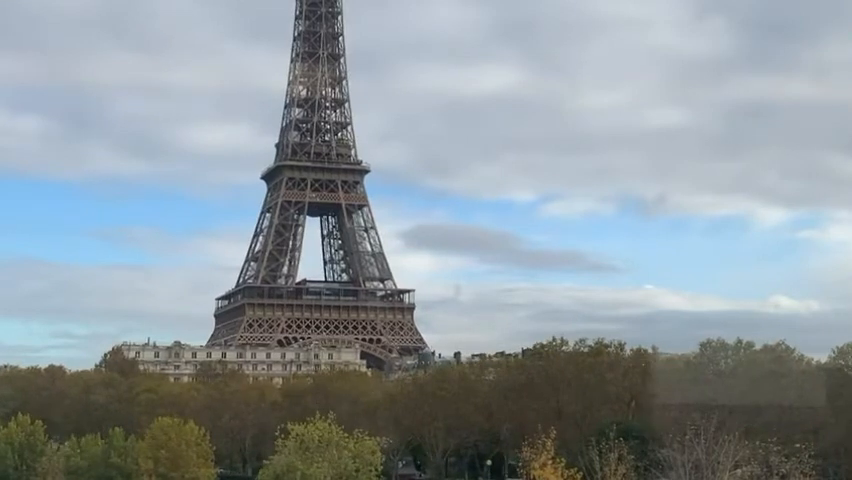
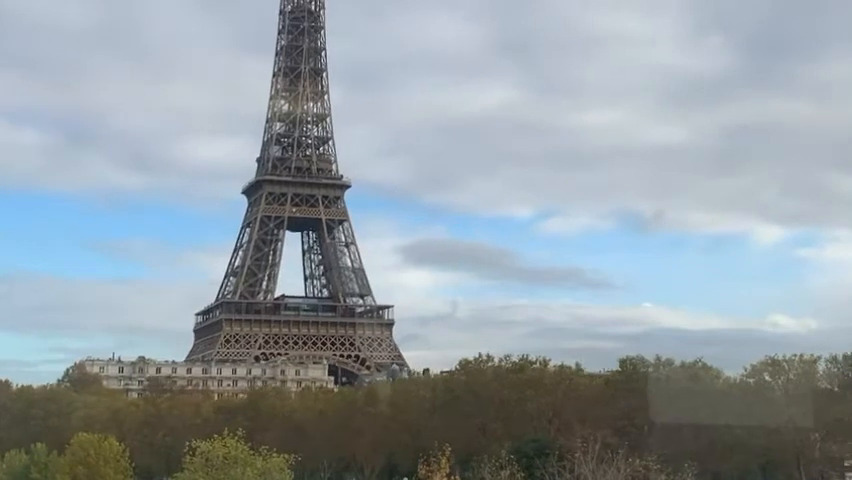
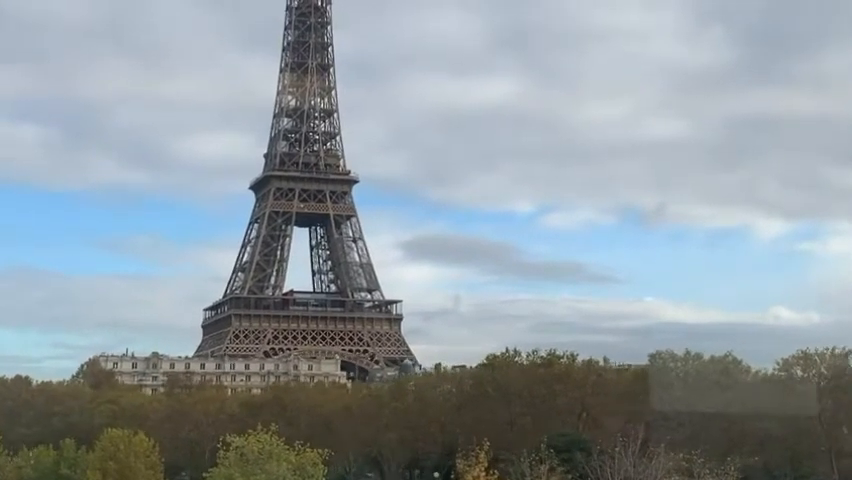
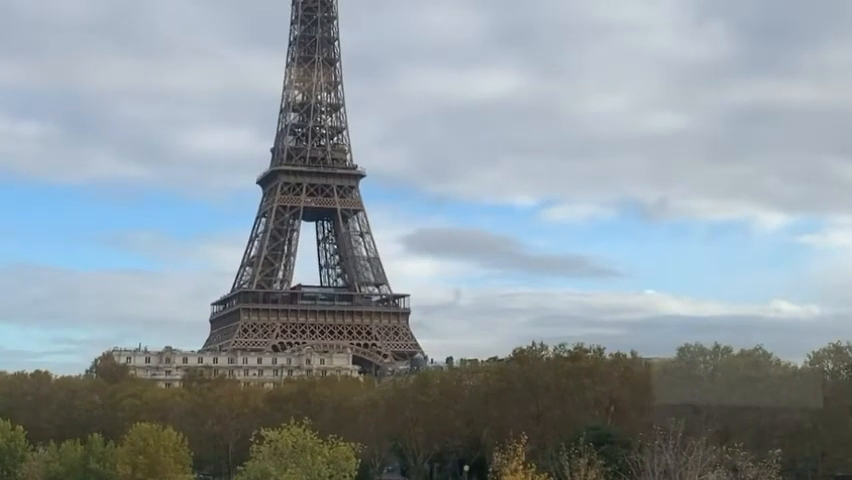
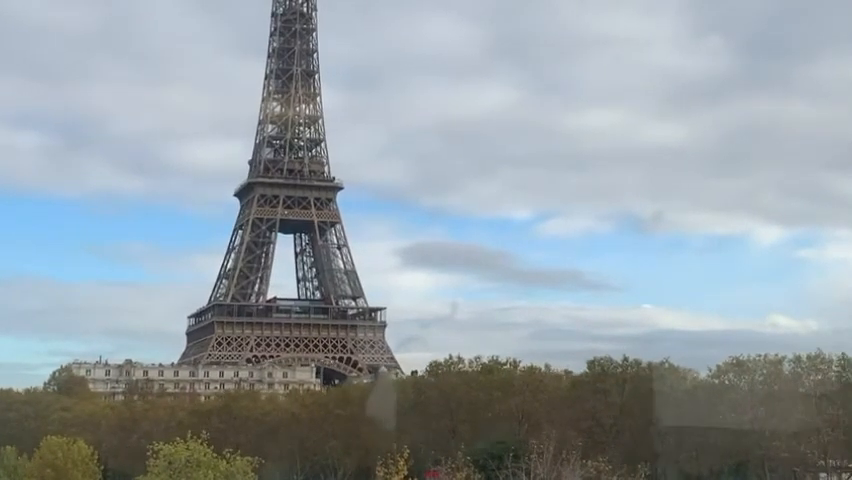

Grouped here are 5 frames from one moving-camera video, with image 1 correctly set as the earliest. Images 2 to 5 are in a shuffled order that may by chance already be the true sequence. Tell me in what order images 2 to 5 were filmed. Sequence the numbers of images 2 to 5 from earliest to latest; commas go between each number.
4, 3, 2, 5
